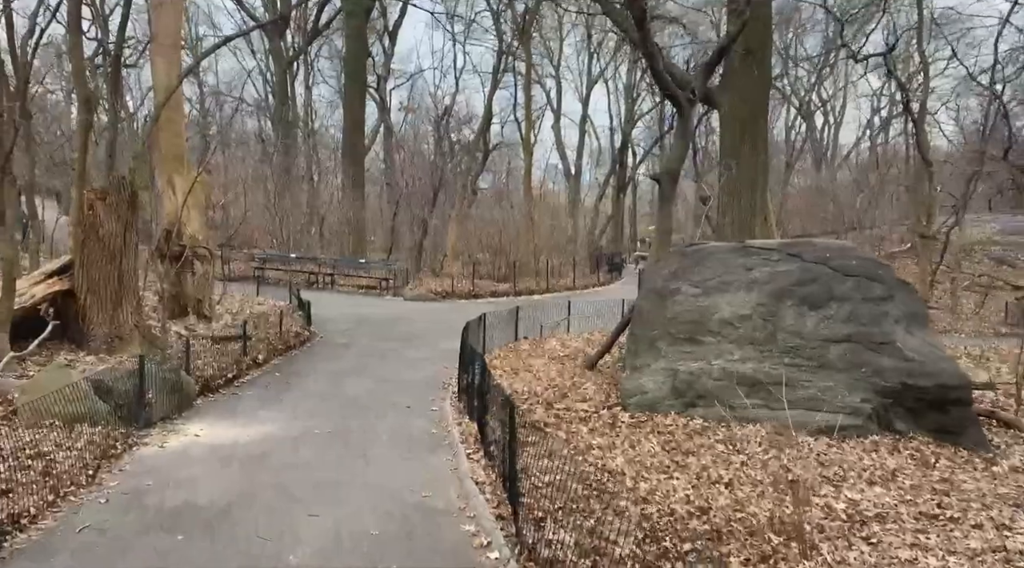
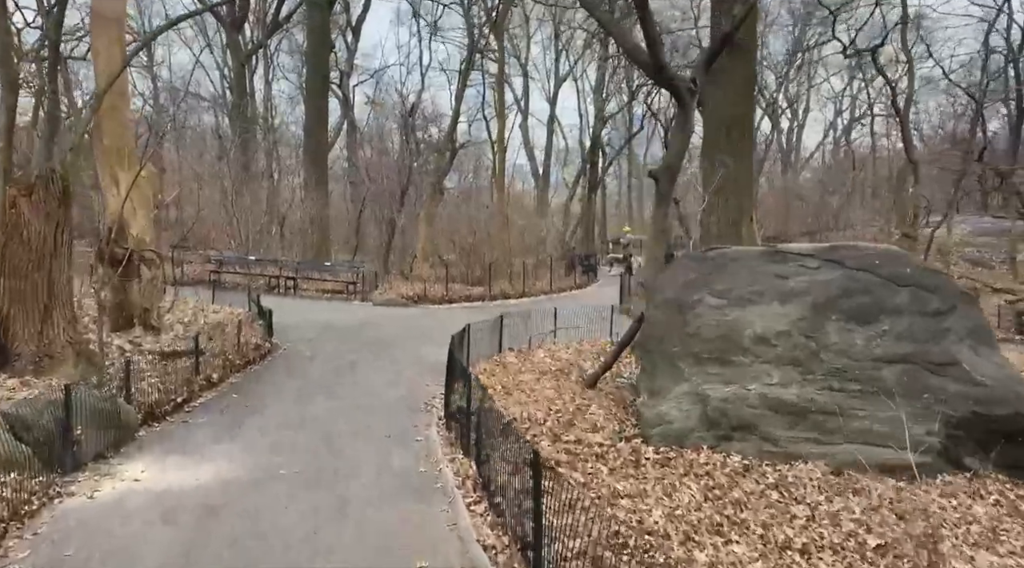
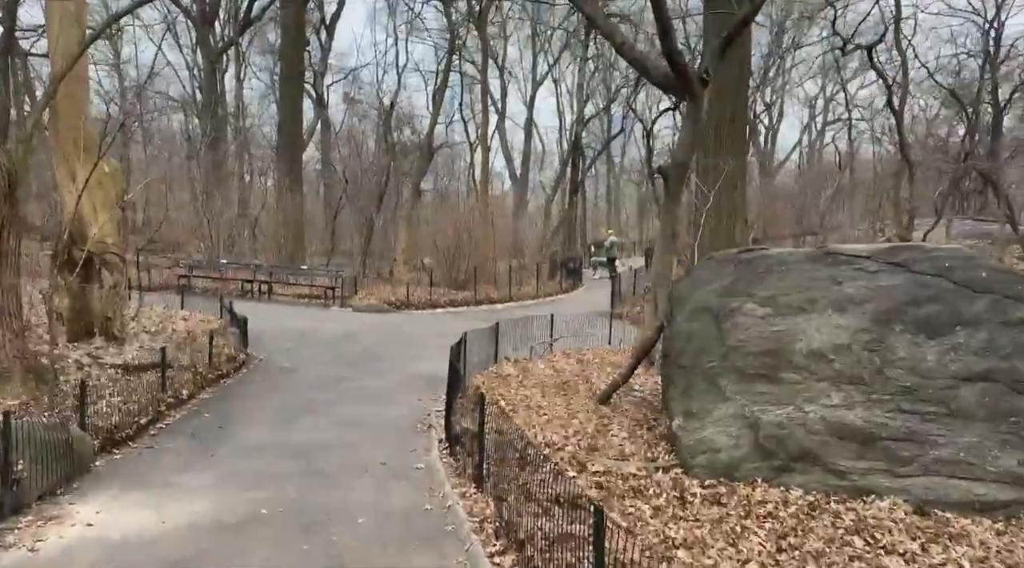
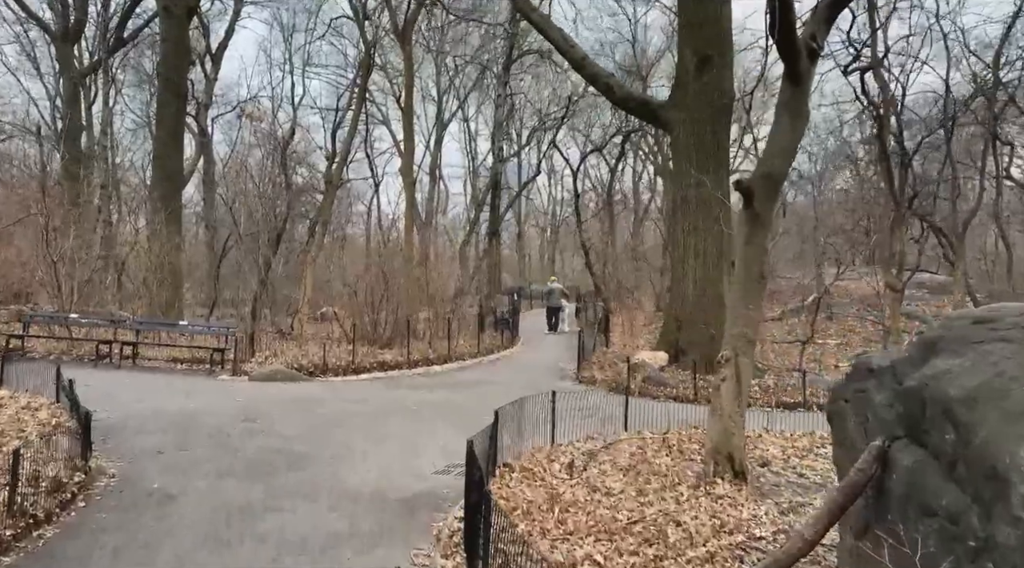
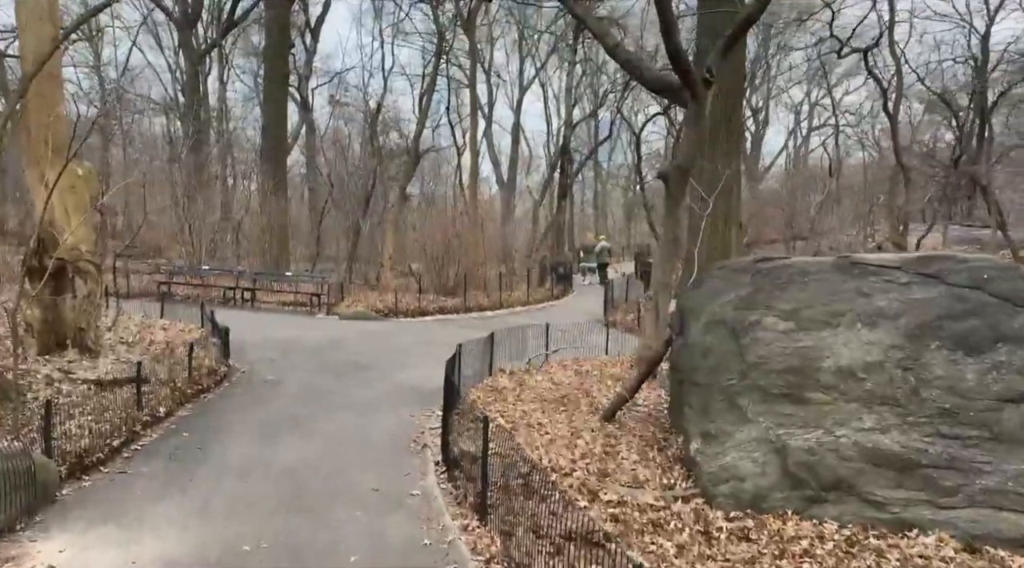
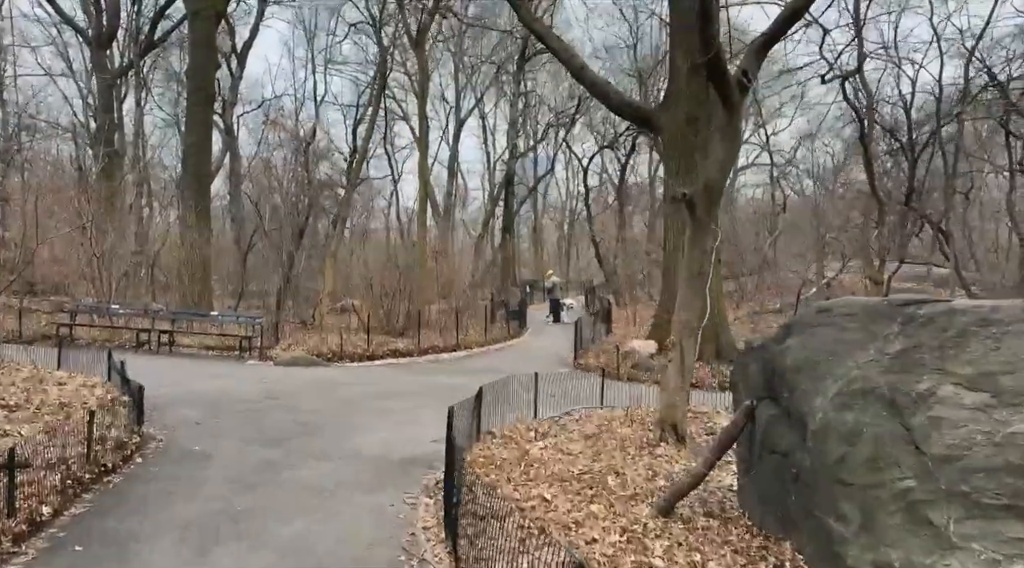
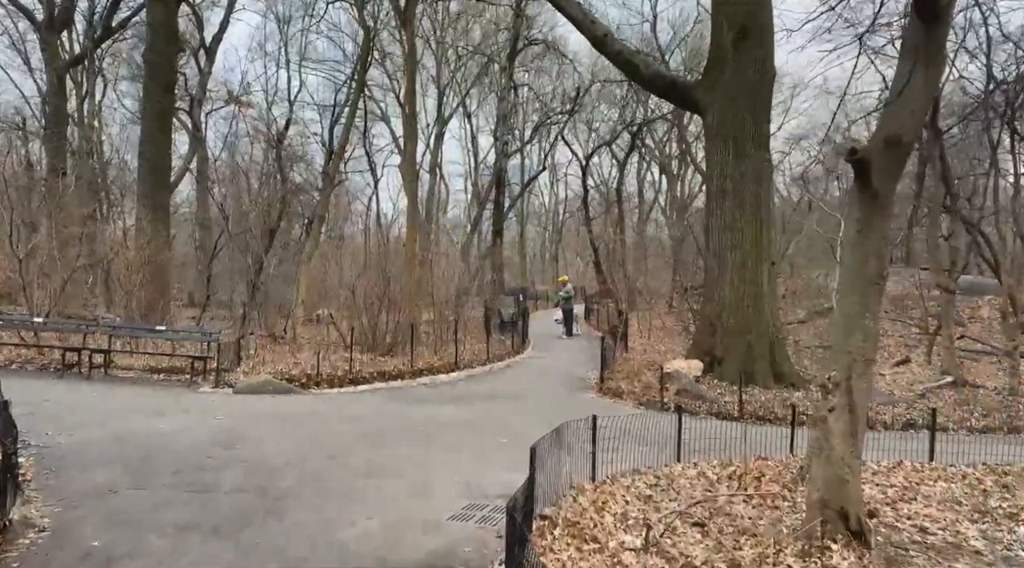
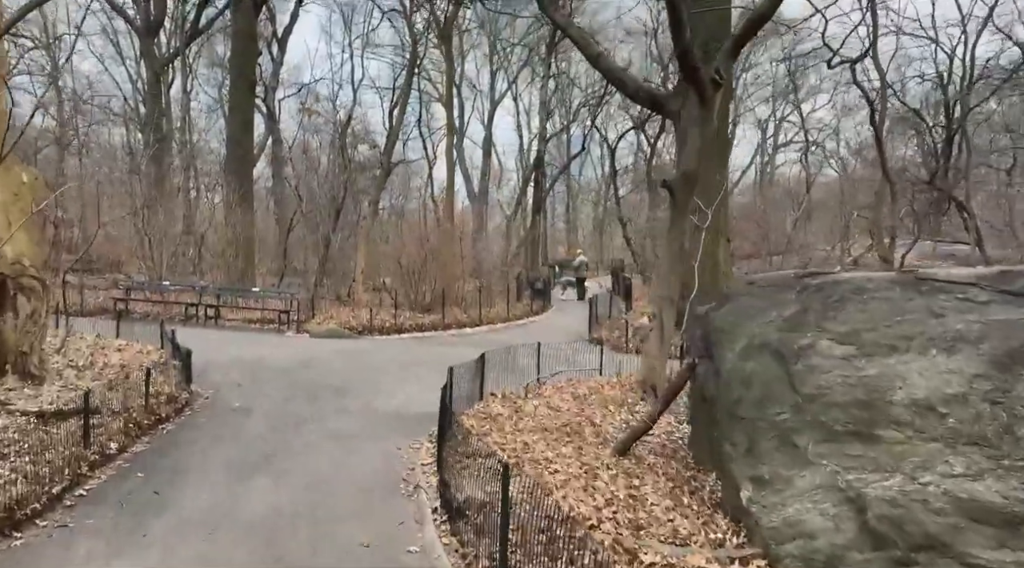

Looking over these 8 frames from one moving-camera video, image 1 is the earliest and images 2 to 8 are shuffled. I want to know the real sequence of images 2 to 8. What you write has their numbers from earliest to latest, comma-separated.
2, 3, 5, 8, 6, 4, 7
